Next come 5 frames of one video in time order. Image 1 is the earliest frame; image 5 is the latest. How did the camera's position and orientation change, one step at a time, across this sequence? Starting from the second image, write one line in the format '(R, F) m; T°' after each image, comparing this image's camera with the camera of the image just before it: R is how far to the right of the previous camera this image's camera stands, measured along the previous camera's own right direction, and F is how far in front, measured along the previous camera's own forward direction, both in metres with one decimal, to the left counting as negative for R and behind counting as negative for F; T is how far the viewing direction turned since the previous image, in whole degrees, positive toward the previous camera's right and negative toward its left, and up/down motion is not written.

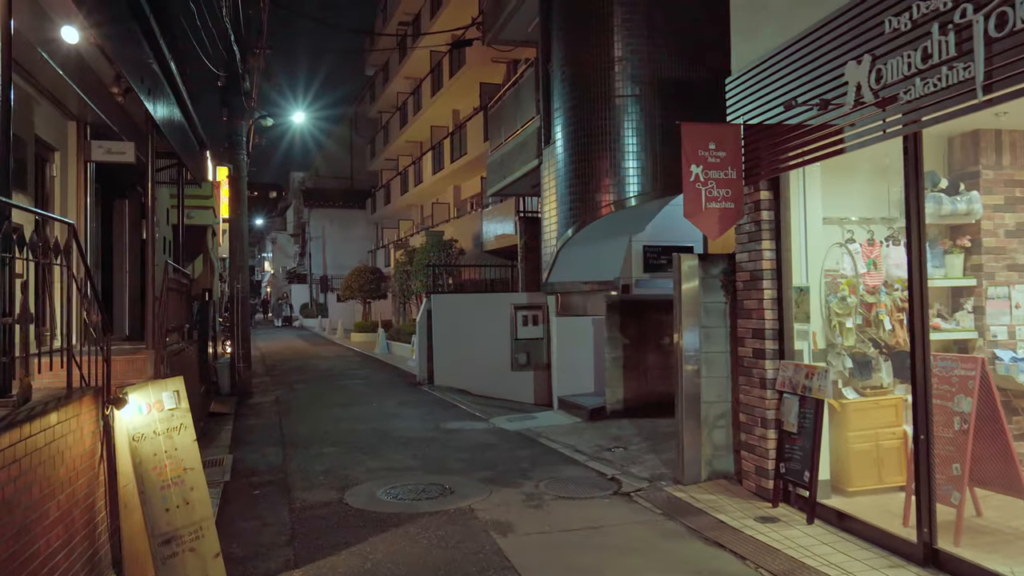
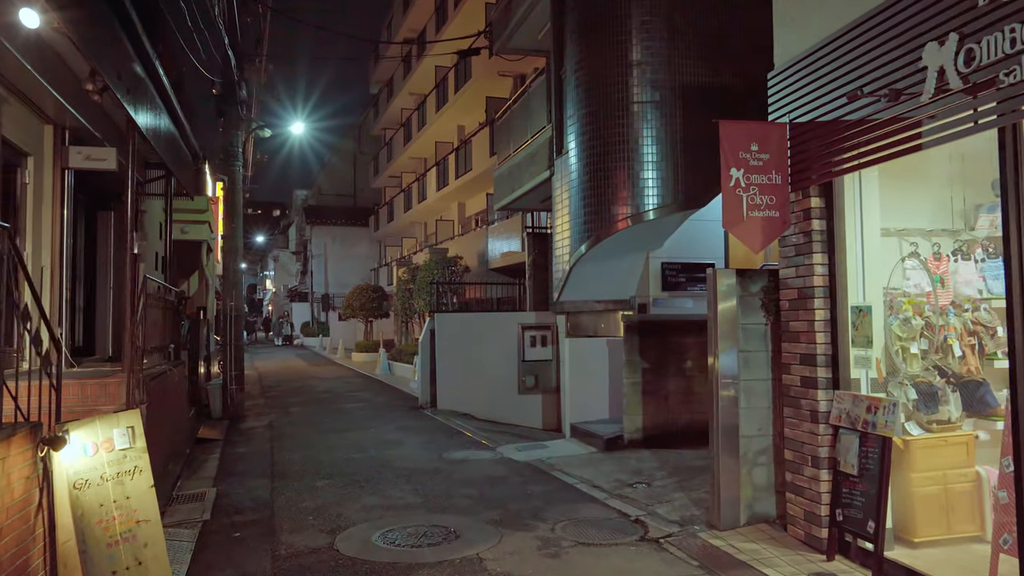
(-0.1, +0.7) m; 0°
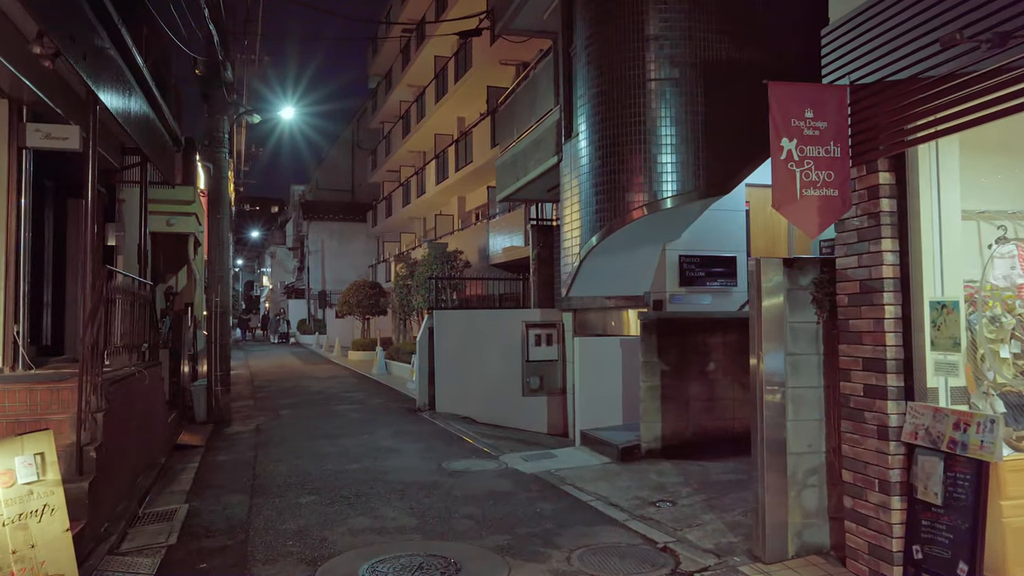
(-0.1, +0.8) m; 0°
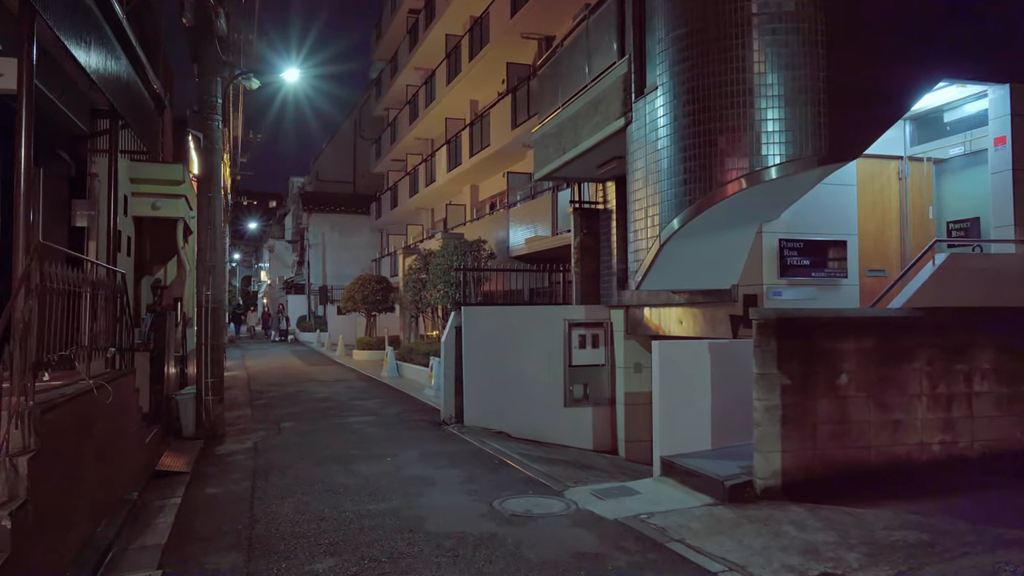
(-0.6, +1.9) m; 0°
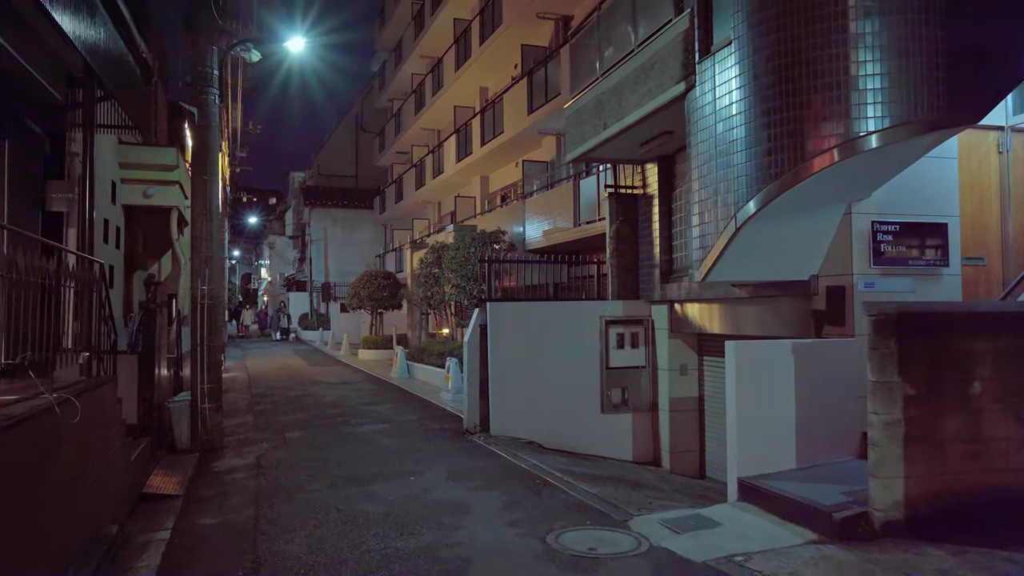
(-0.4, +1.1) m; 0°
